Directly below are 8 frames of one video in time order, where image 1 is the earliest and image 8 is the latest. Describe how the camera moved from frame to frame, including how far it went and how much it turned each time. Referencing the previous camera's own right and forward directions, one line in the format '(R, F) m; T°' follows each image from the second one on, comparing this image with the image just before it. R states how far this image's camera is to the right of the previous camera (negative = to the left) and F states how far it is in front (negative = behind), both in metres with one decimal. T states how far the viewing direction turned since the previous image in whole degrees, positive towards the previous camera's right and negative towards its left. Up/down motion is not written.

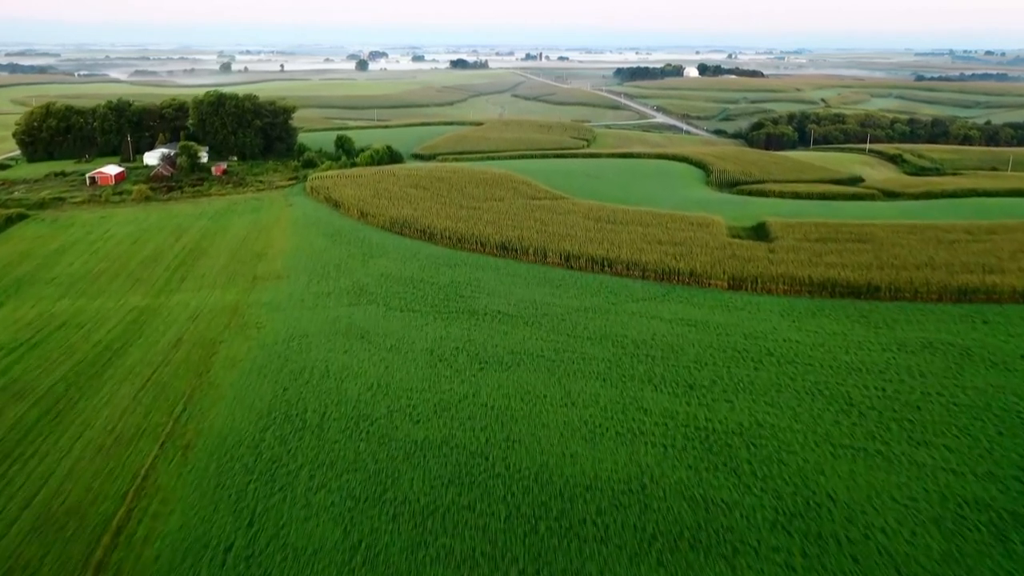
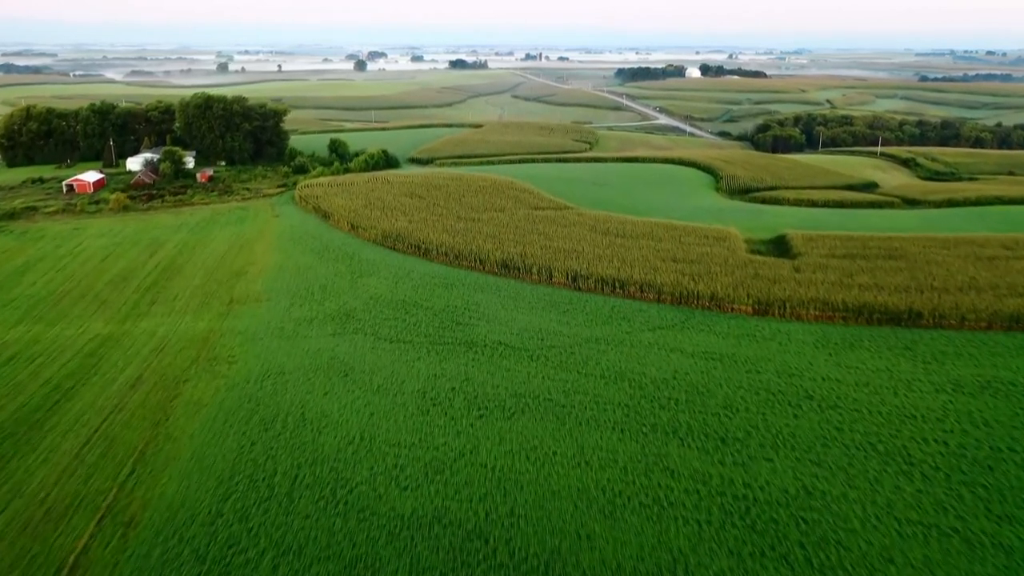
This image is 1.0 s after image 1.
(-0.1, +2.1) m; 0°
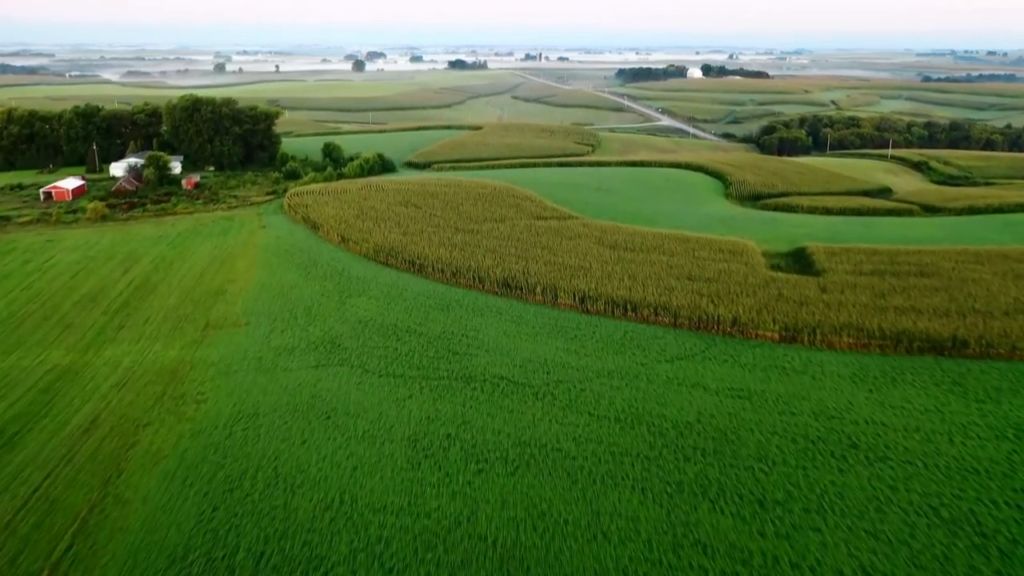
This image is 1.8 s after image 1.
(-0.1, +1.9) m; 0°
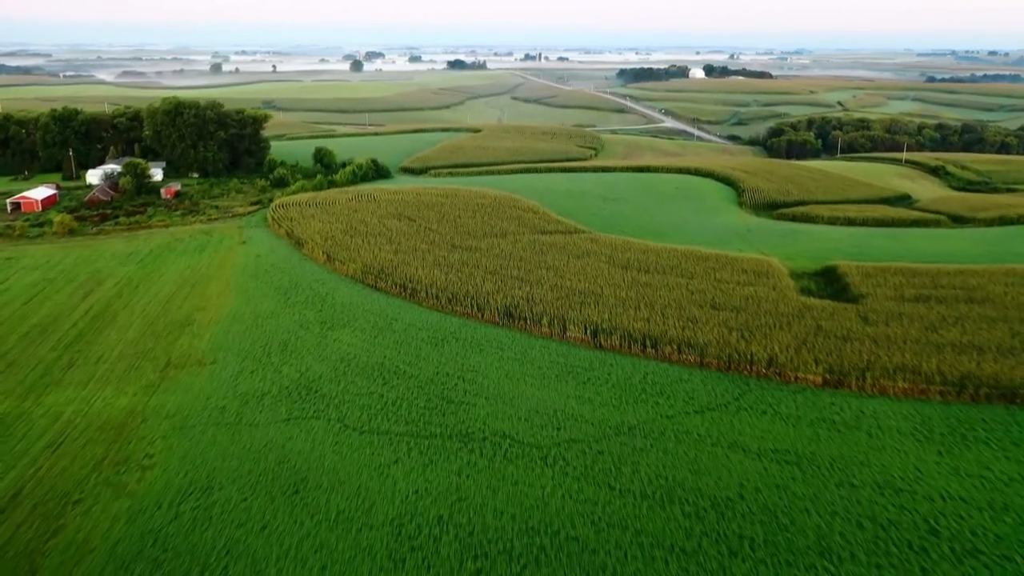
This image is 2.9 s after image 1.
(-0.1, +2.4) m; 0°
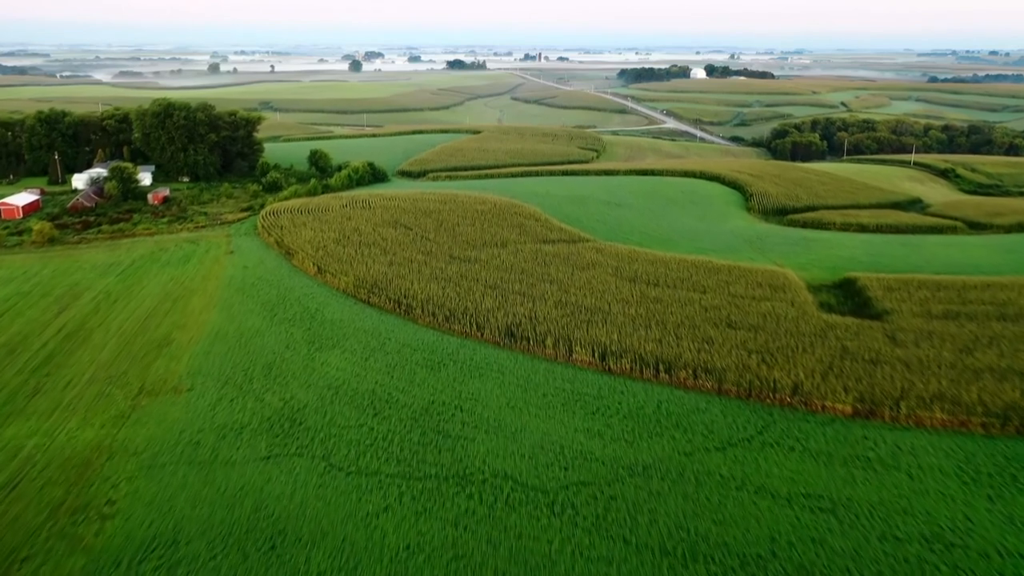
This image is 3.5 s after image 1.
(-0.1, +1.3) m; 0°
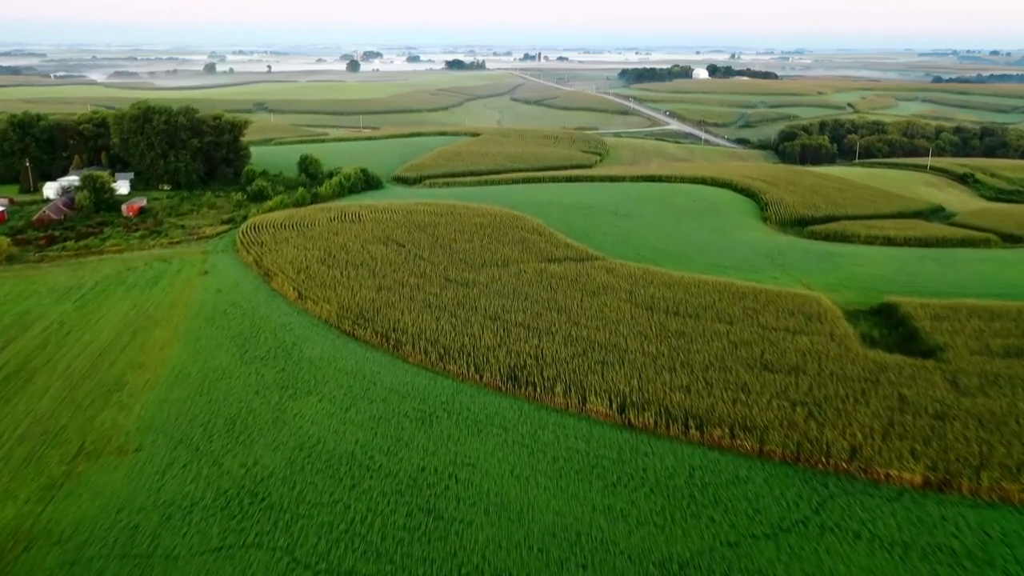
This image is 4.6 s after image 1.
(-0.1, +2.4) m; 0°
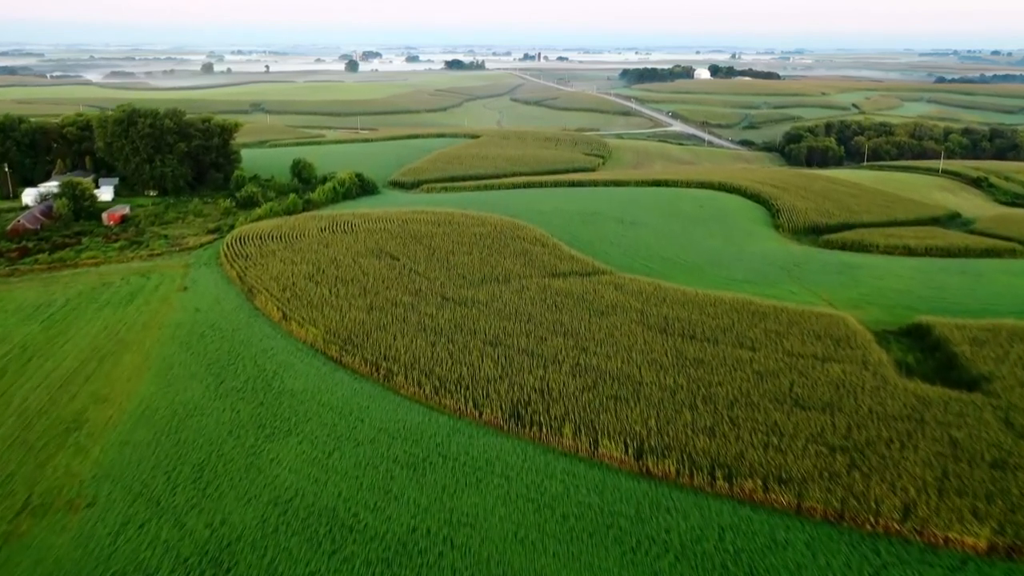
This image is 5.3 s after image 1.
(-0.1, +1.6) m; 0°
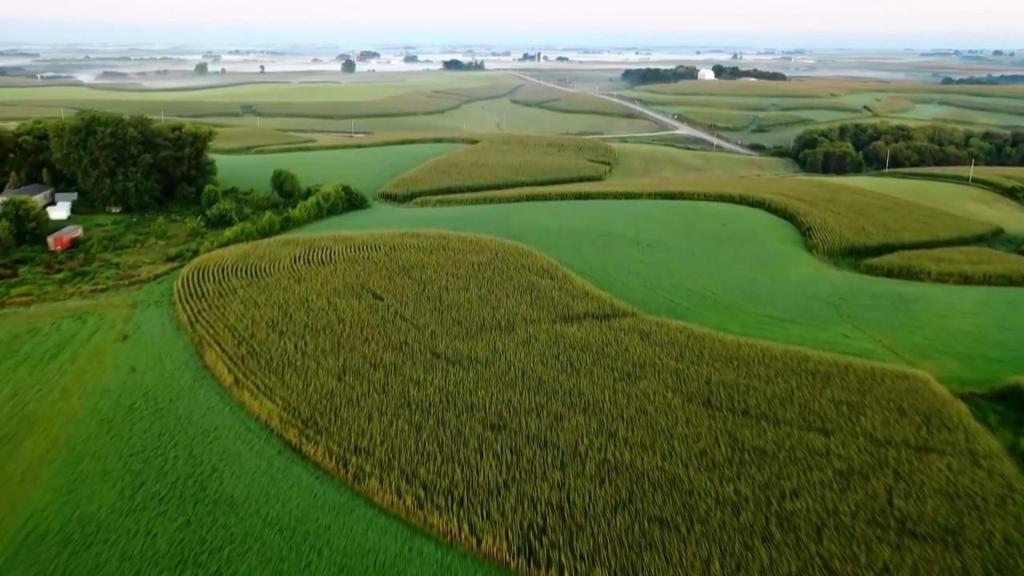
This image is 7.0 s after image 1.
(-0.2, +3.8) m; 0°
